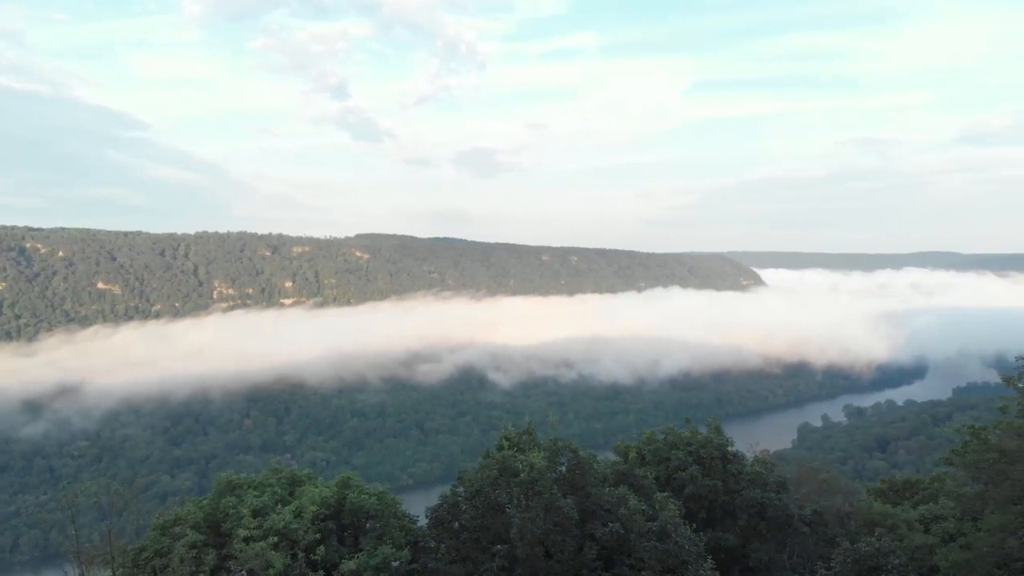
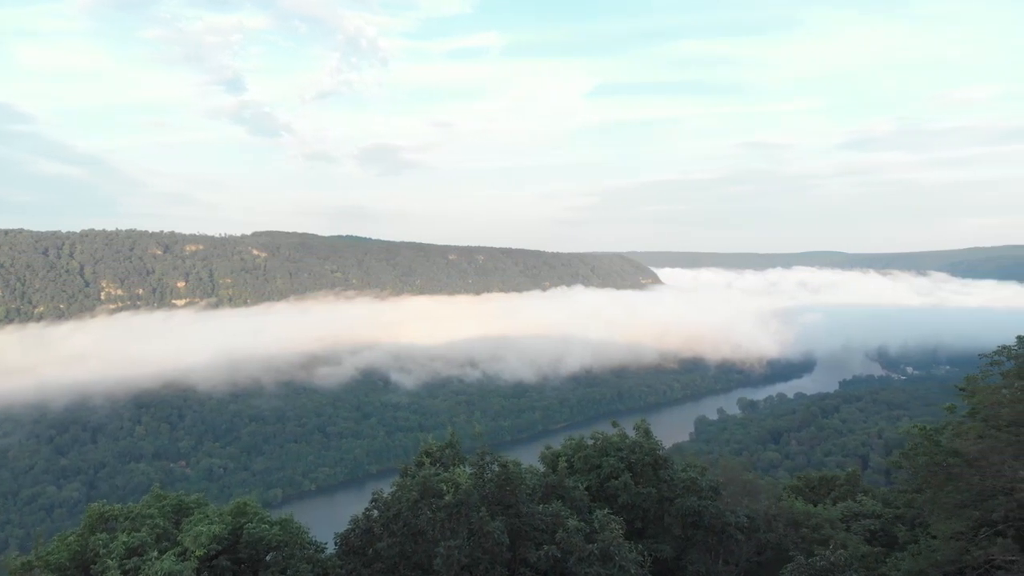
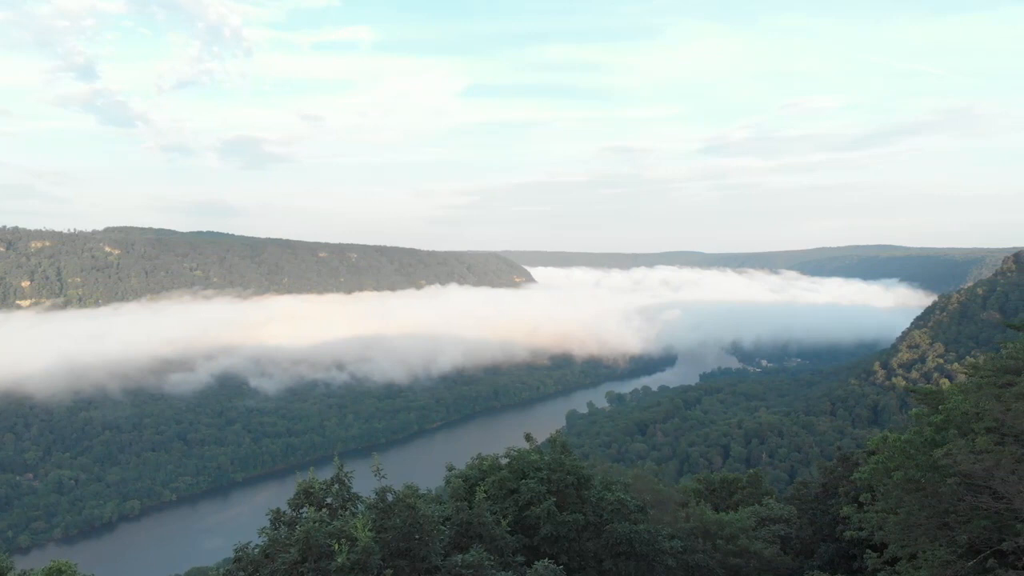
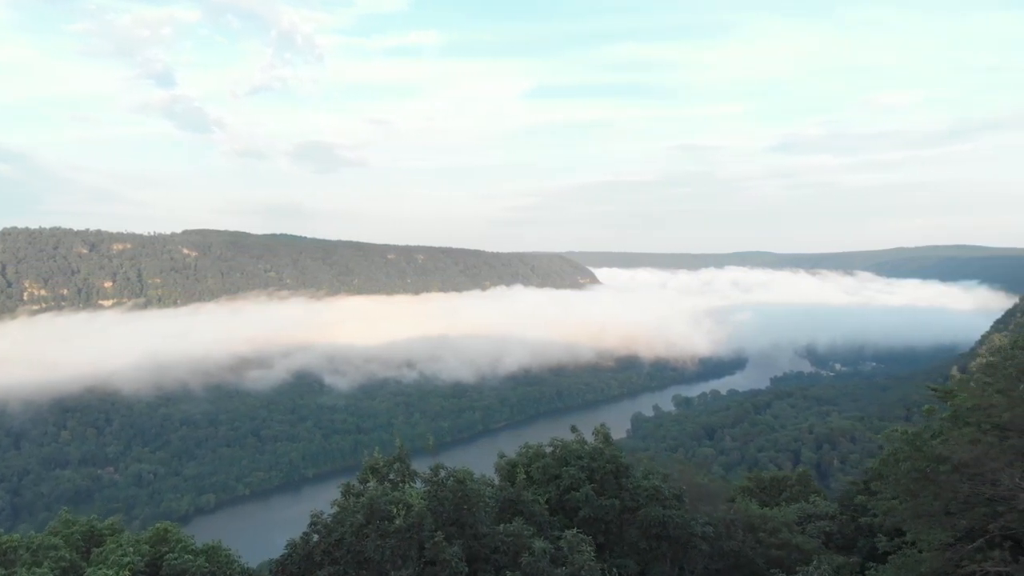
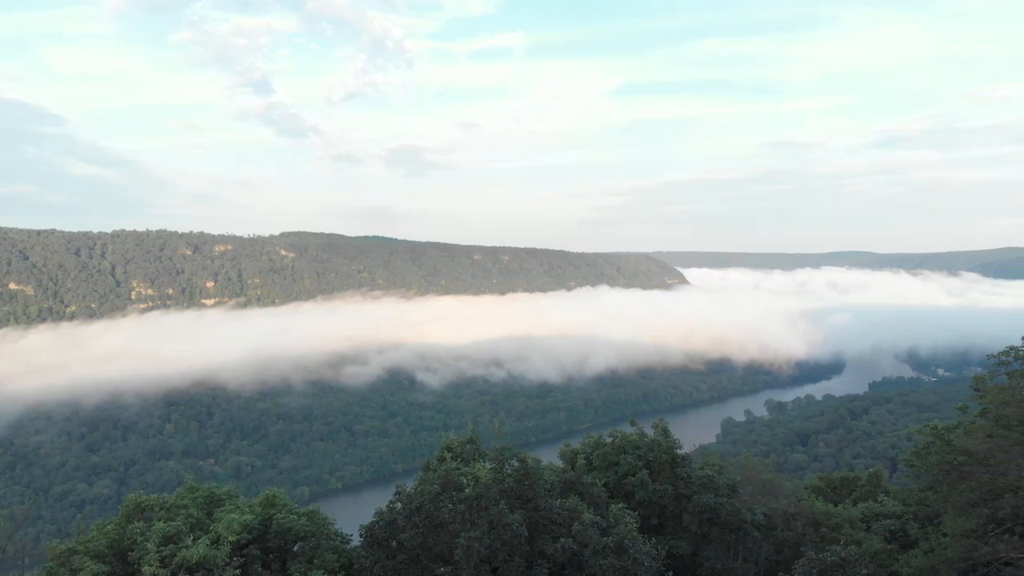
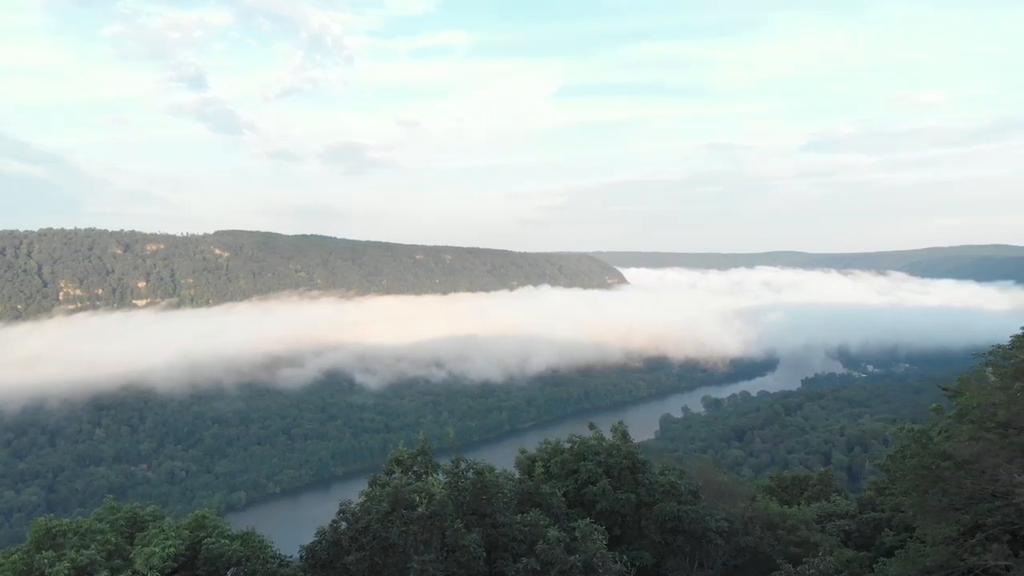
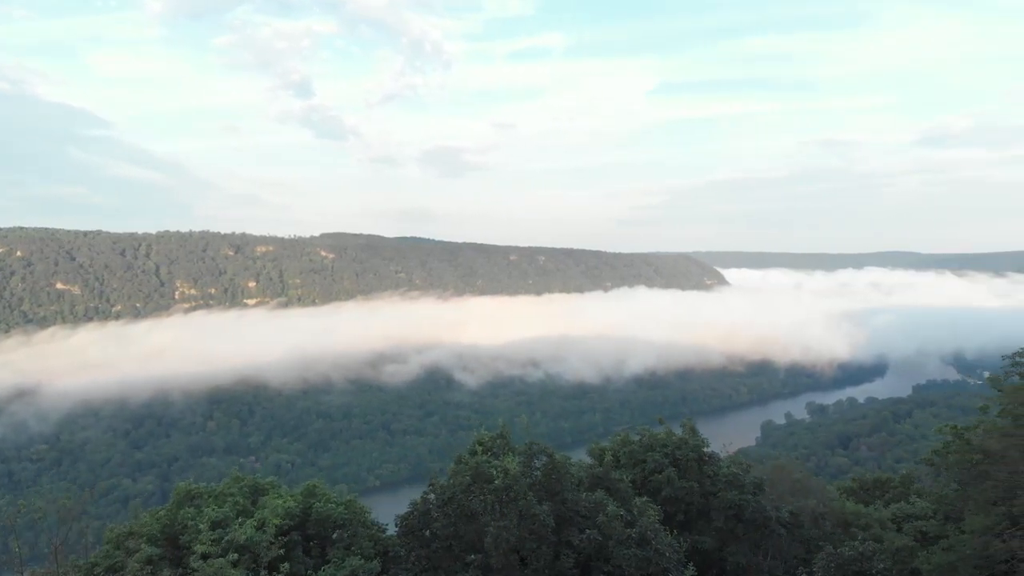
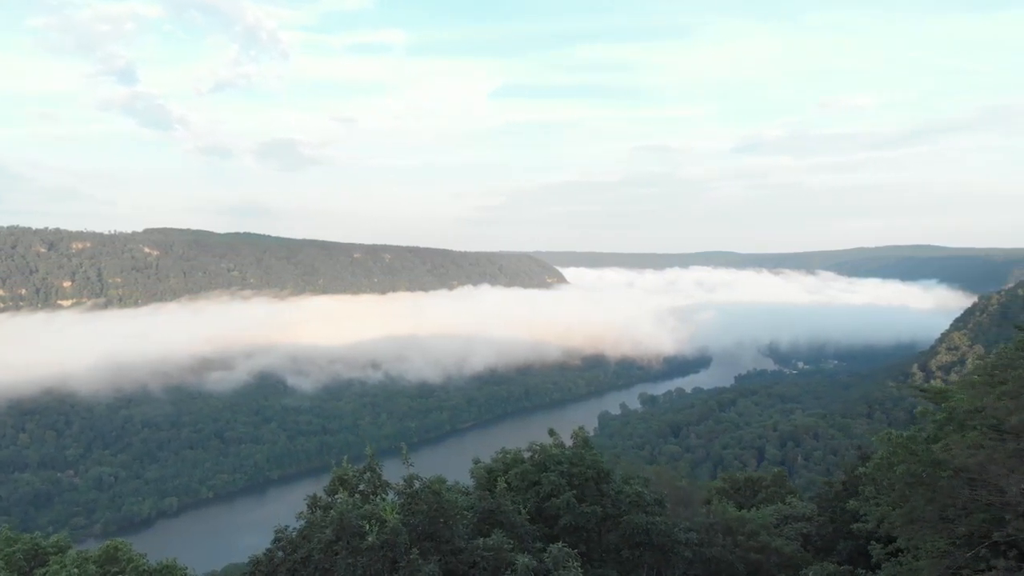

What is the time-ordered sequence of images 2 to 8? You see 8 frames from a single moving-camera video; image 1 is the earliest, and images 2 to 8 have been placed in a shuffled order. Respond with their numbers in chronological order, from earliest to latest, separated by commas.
7, 5, 2, 6, 4, 8, 3
